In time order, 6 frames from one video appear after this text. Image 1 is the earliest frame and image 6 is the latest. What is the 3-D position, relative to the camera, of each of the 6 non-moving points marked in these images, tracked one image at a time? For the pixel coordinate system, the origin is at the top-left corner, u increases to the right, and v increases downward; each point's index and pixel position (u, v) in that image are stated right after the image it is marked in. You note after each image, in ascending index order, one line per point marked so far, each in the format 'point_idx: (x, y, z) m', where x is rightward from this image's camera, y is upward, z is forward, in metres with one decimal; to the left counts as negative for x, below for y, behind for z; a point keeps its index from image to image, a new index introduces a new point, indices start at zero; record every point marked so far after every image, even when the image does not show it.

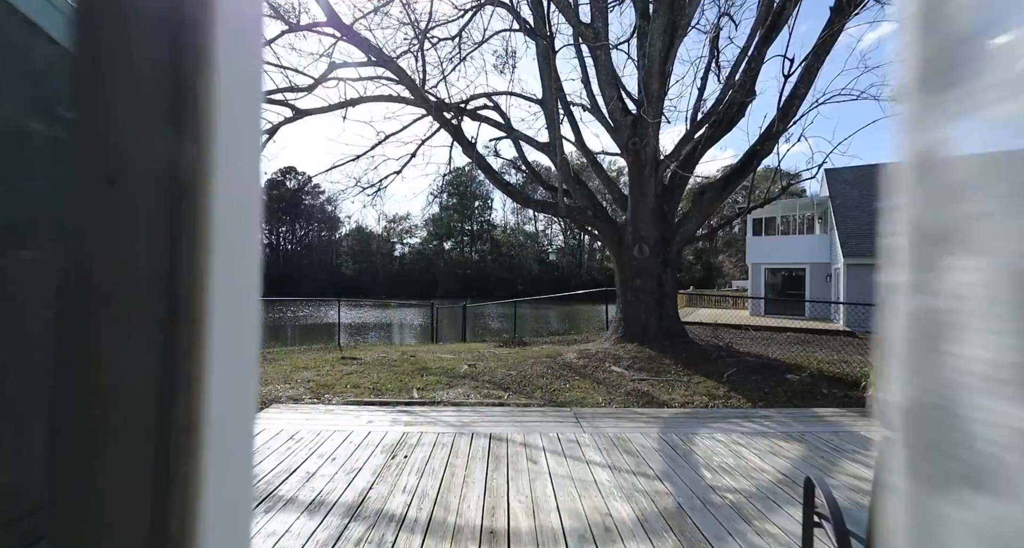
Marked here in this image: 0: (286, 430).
0: (-1.6, -1.1, +3.5) m
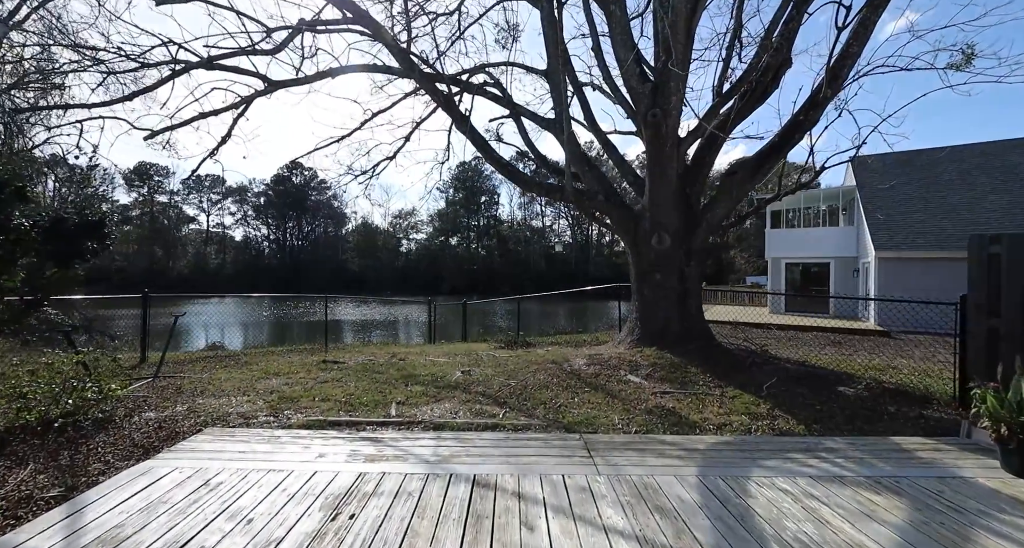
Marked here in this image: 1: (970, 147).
0: (-1.7, -1.1, +2.7) m
1: (+13.0, +3.6, +13.8) m
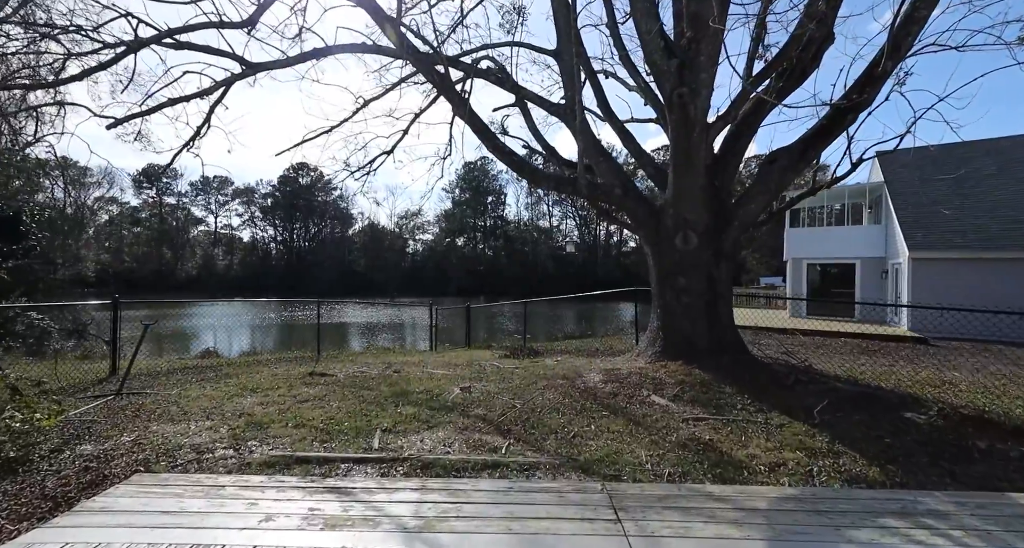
0: (-1.7, -1.1, +2.0) m
1: (+13.2, +3.6, +12.9) m
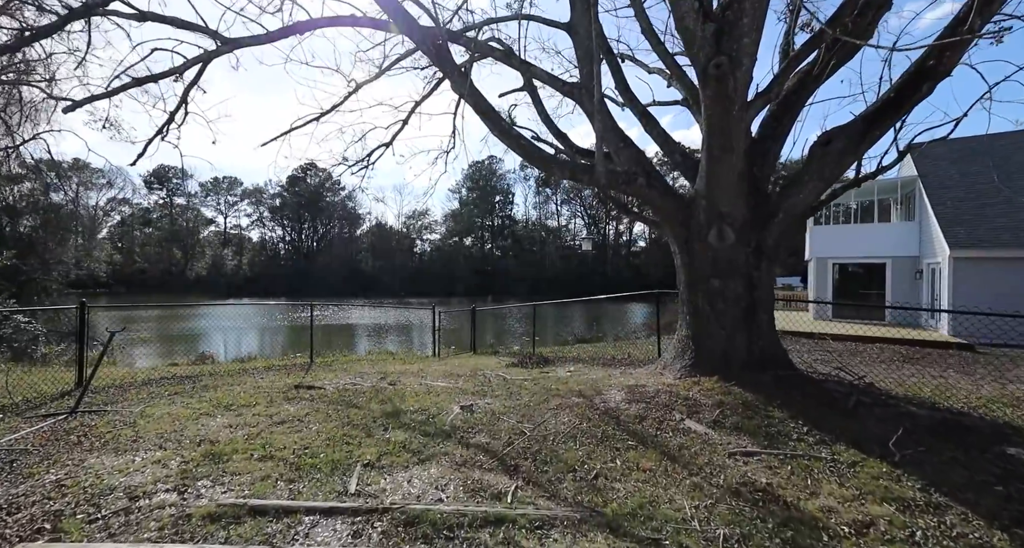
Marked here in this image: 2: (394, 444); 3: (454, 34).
0: (-1.7, -1.1, +1.4) m
1: (+13.4, +3.5, +12.0) m
2: (-0.9, -1.3, +3.6) m
3: (-0.7, +2.7, +5.5) m
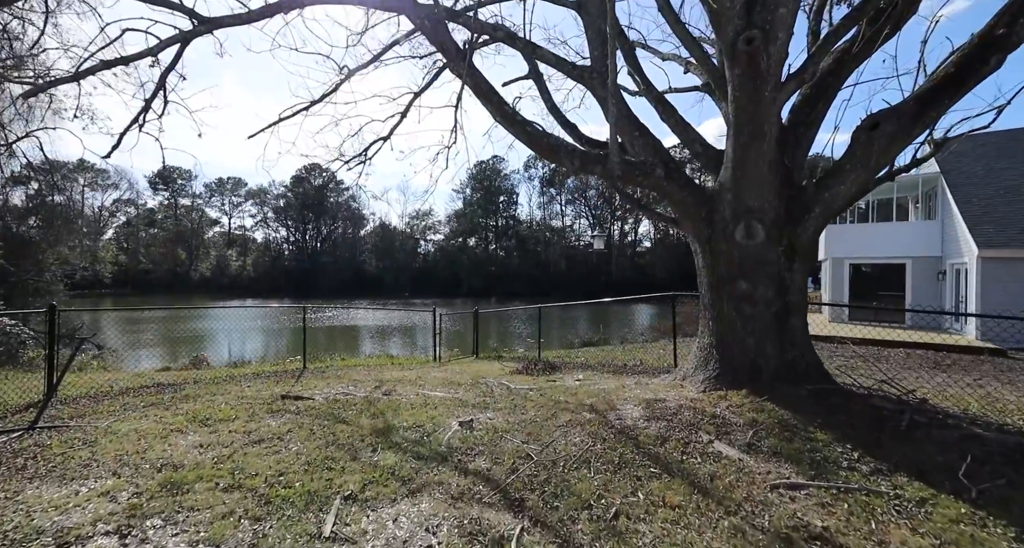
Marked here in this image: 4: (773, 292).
0: (-1.6, -1.1, +0.9) m
1: (+13.5, +3.5, +11.4) m
2: (-0.9, -1.3, +3.2) m
3: (-0.6, +2.7, +5.0) m
4: (+2.2, -0.1, +4.1) m
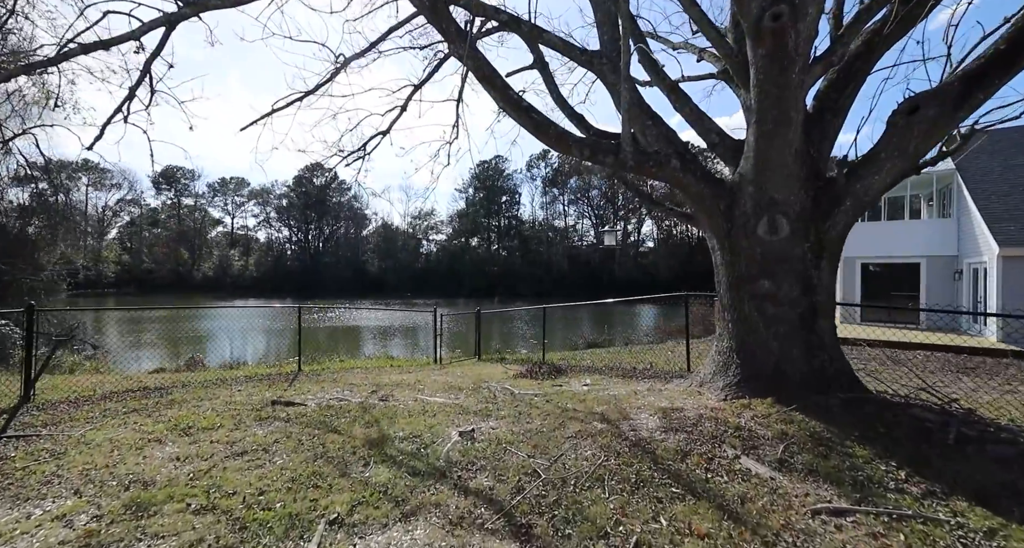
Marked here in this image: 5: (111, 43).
0: (-1.6, -1.1, +0.6) m
1: (+13.5, +3.5, +11.0) m
2: (-0.8, -1.3, +2.9) m
3: (-0.6, +2.7, +4.7) m
4: (+2.3, -0.1, +3.8) m
5: (-3.8, +2.2, +4.6) m
